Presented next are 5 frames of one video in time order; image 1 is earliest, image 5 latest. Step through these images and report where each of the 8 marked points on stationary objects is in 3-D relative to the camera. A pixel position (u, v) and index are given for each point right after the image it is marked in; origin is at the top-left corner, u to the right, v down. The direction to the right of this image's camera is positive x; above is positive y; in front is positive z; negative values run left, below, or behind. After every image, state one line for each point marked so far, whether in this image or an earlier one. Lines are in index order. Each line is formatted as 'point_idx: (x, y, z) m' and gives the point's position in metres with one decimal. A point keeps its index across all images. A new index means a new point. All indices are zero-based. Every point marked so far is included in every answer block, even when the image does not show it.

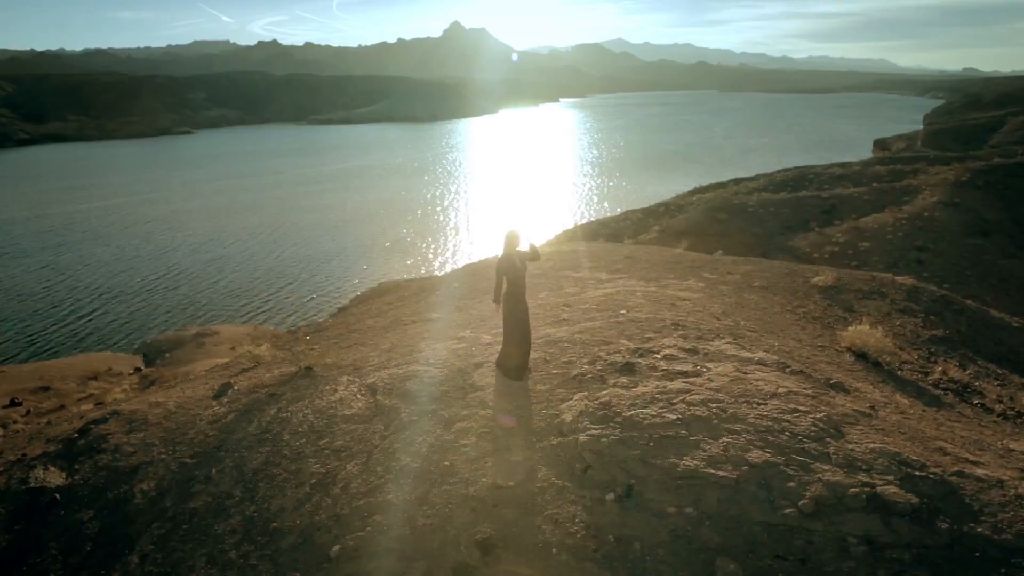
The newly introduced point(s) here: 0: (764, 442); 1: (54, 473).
0: (+1.6, -1.0, +4.7) m
1: (-3.7, -1.5, +5.9) m
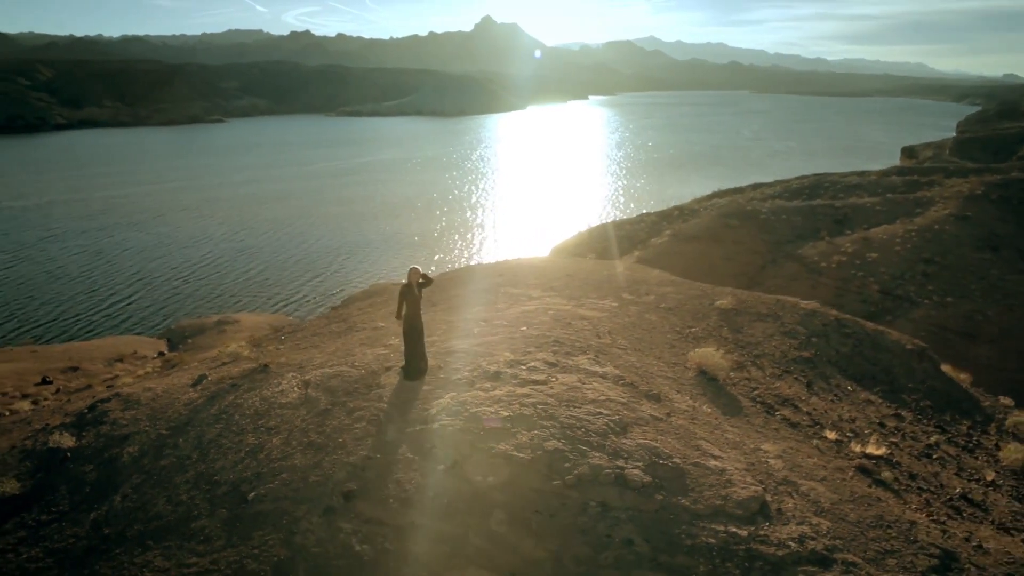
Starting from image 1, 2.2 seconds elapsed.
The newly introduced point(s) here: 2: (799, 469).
0: (+0.4, -1.3, +6.6) m
1: (-4.9, -1.6, +8.0) m
2: (+2.6, -1.6, +6.7) m
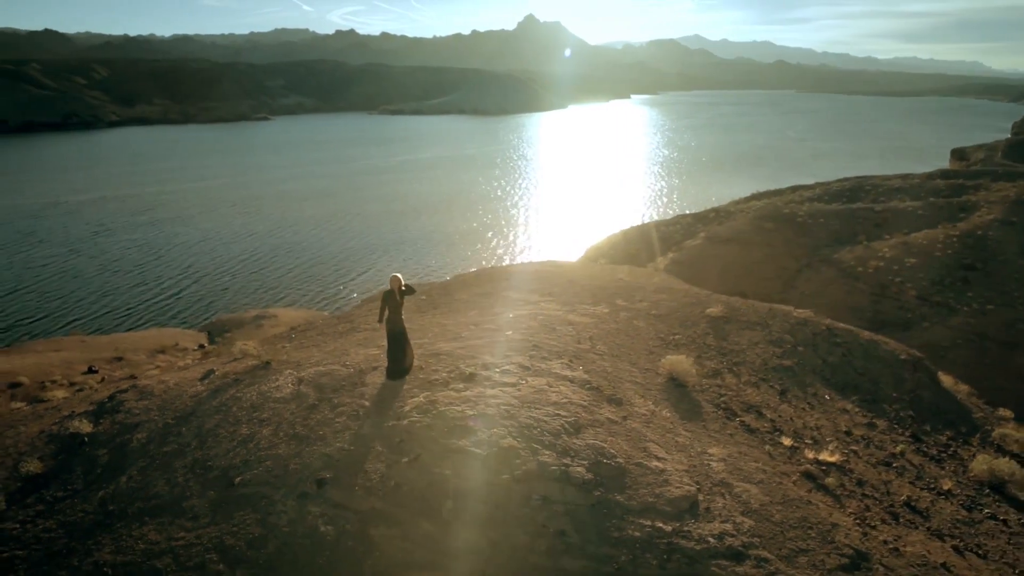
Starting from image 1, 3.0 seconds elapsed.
0: (+0.1, -1.4, +7.2) m
1: (-5.2, -1.6, +8.9) m
2: (+2.2, -1.8, +7.1) m
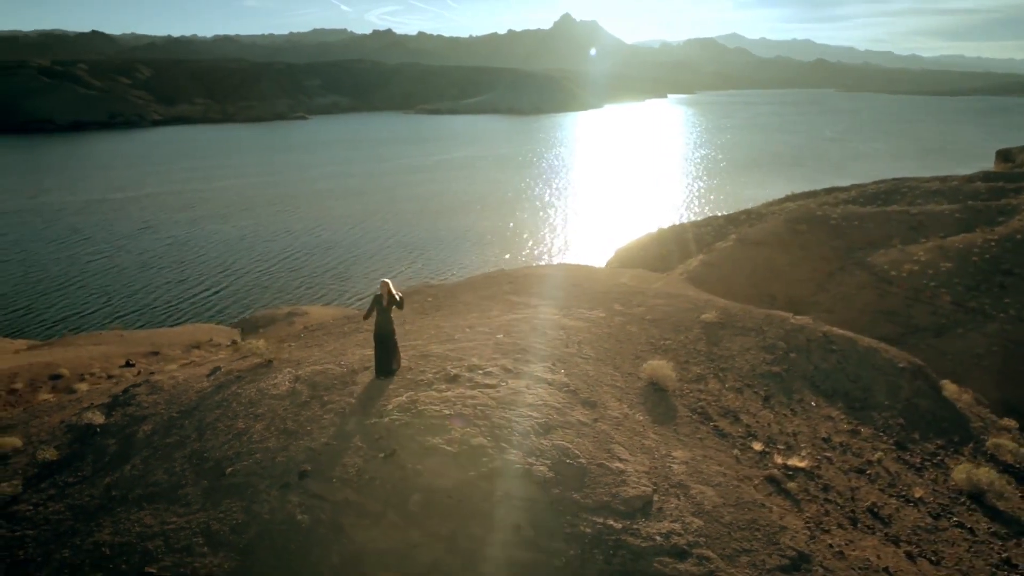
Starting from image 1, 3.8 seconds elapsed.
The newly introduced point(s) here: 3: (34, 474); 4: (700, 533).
0: (-0.2, -1.5, +7.6) m
1: (-5.4, -1.7, +9.5) m
2: (+1.9, -1.9, +7.5) m
3: (-5.5, -2.1, +8.4) m
4: (+1.7, -2.2, +6.4) m
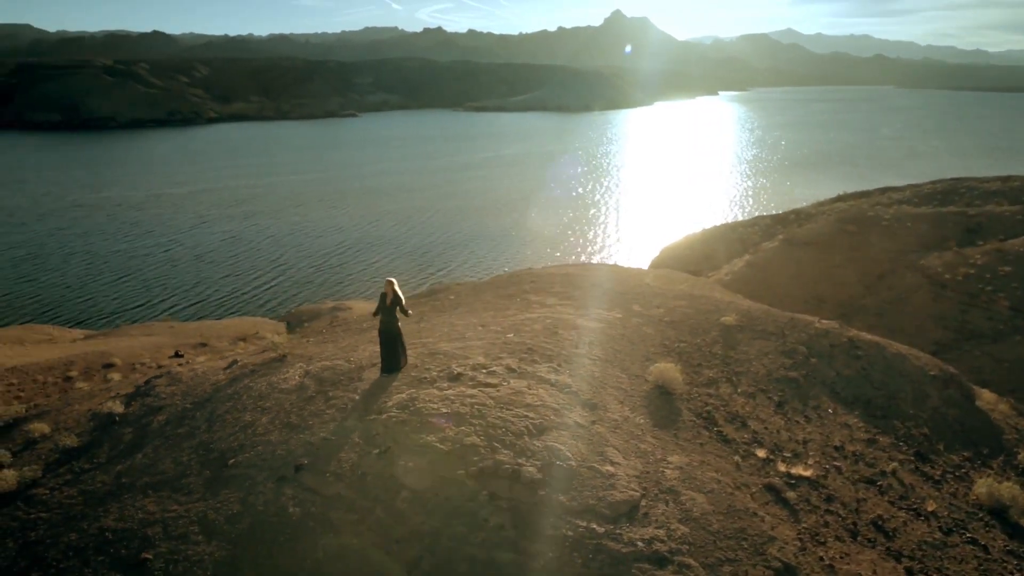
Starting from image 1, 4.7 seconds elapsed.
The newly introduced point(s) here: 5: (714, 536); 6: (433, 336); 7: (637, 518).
0: (-0.3, -1.5, +7.6) m
1: (-5.3, -1.6, +9.9) m
2: (+1.8, -1.9, +7.4) m
3: (-5.5, -2.1, +8.8) m
4: (+1.5, -2.2, +6.4) m
5: (+1.8, -2.2, +6.5) m
6: (-1.2, -0.7, +11.2) m
7: (+1.1, -2.1, +6.6) m
